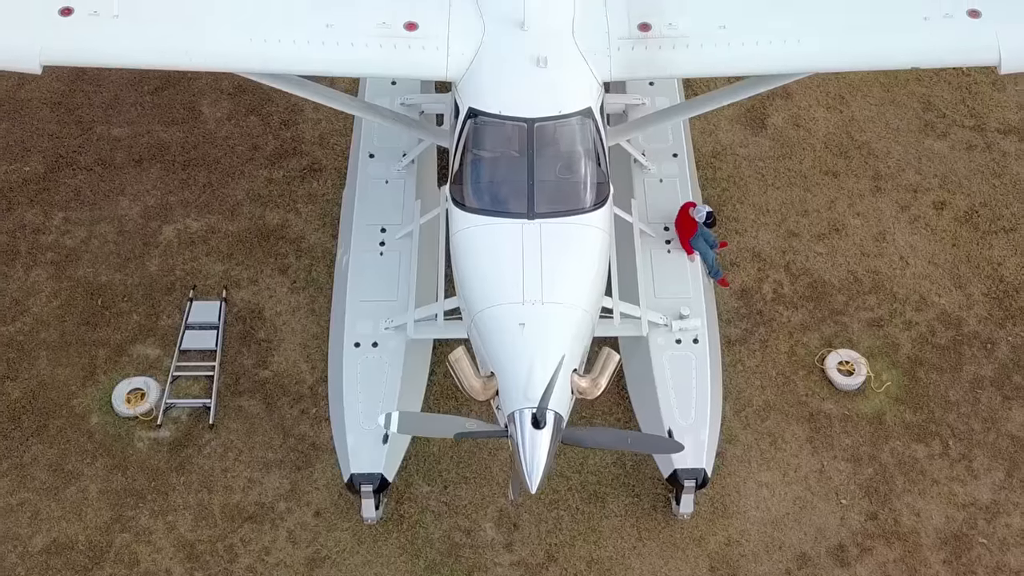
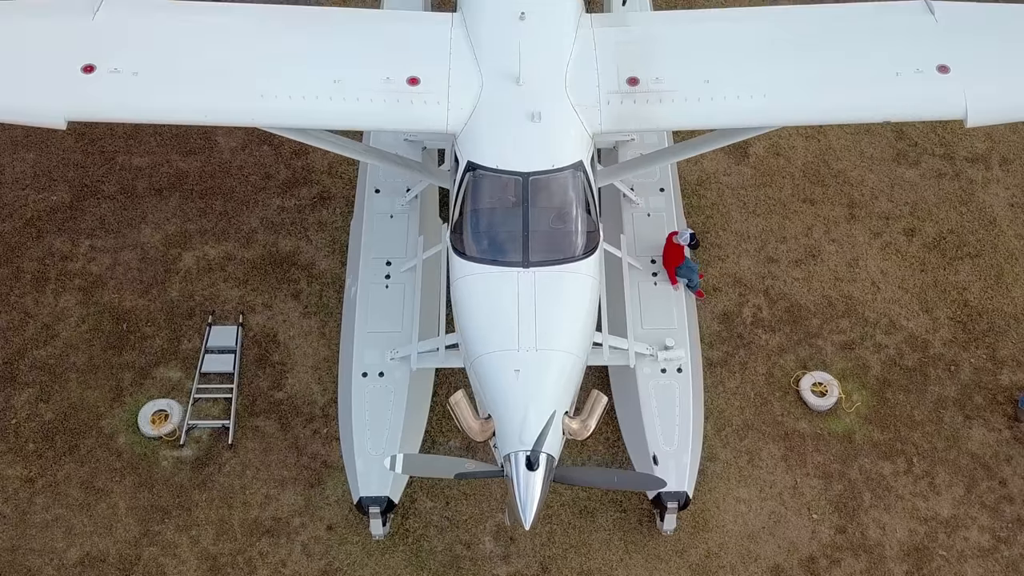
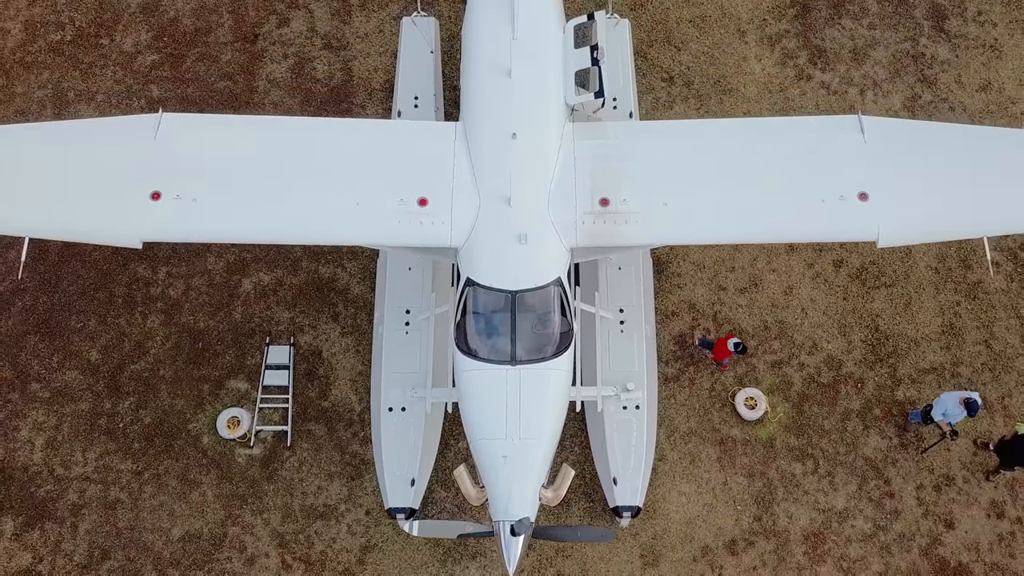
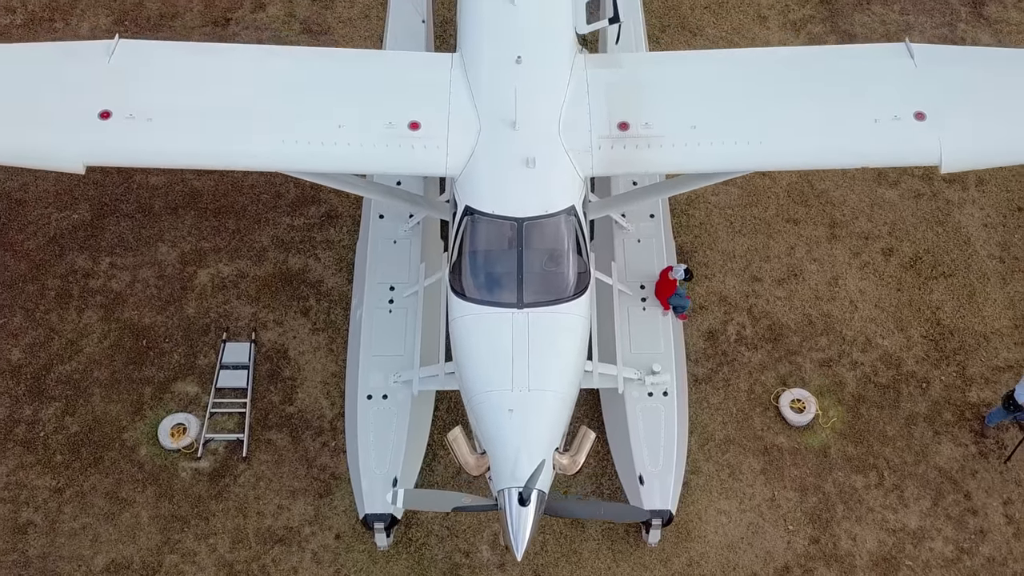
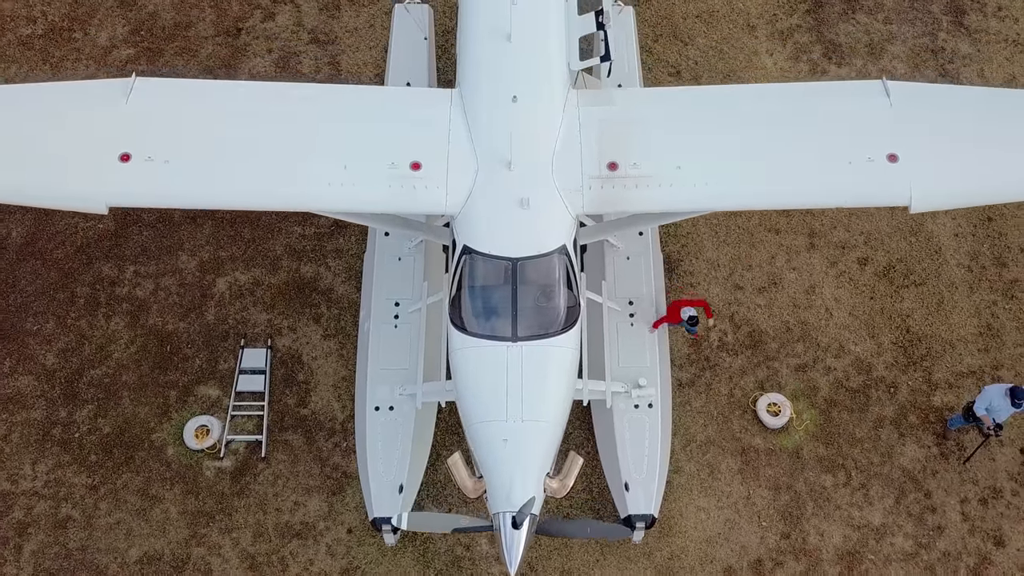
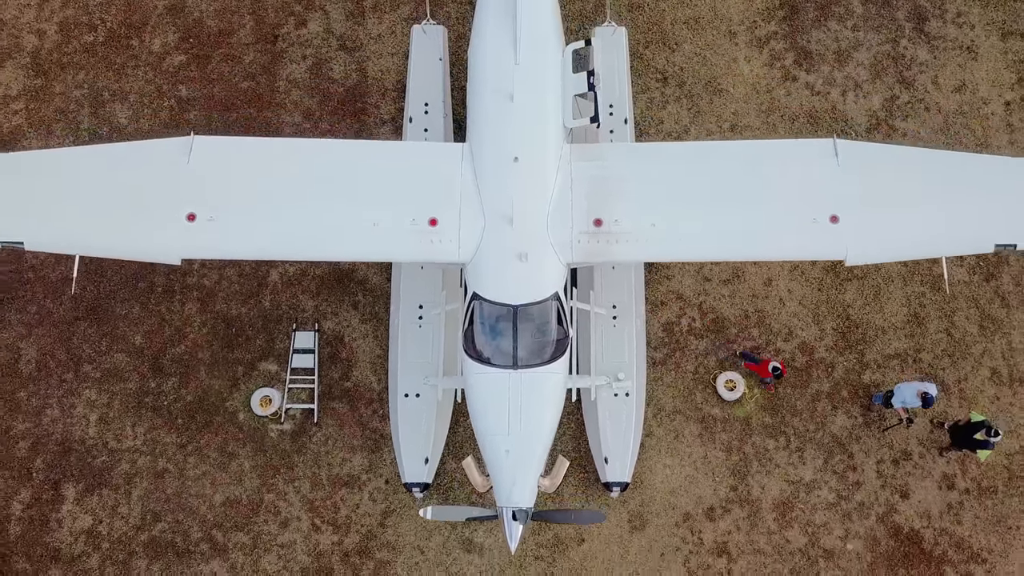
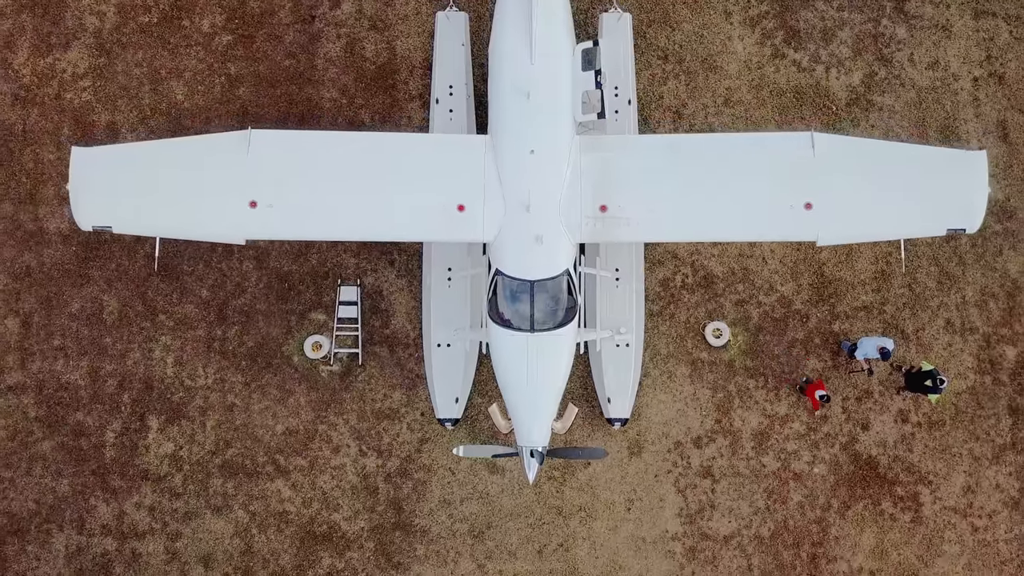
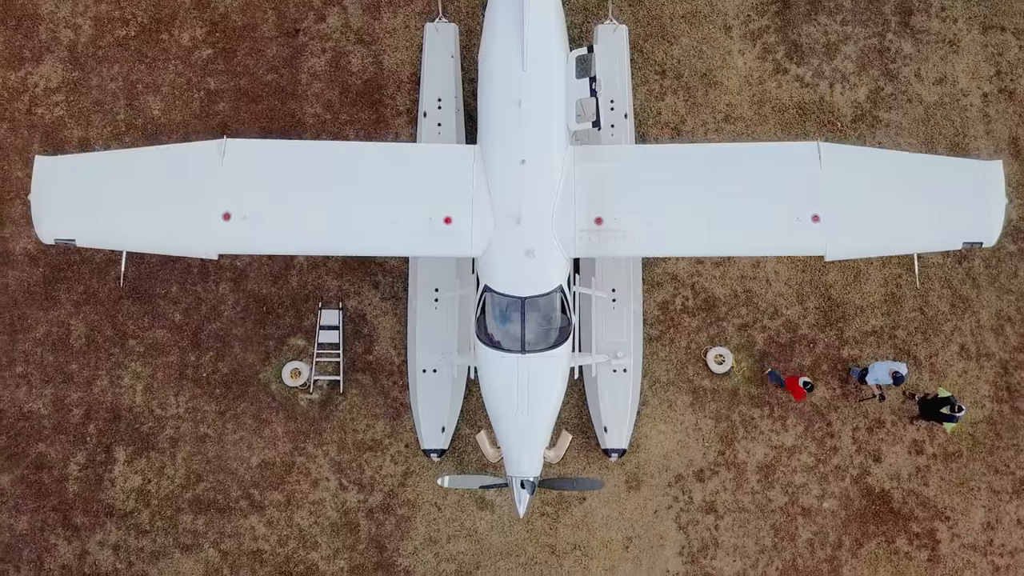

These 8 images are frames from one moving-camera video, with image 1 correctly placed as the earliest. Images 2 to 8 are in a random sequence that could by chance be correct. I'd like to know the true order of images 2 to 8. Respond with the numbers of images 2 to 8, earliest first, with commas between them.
2, 4, 5, 3, 6, 8, 7
